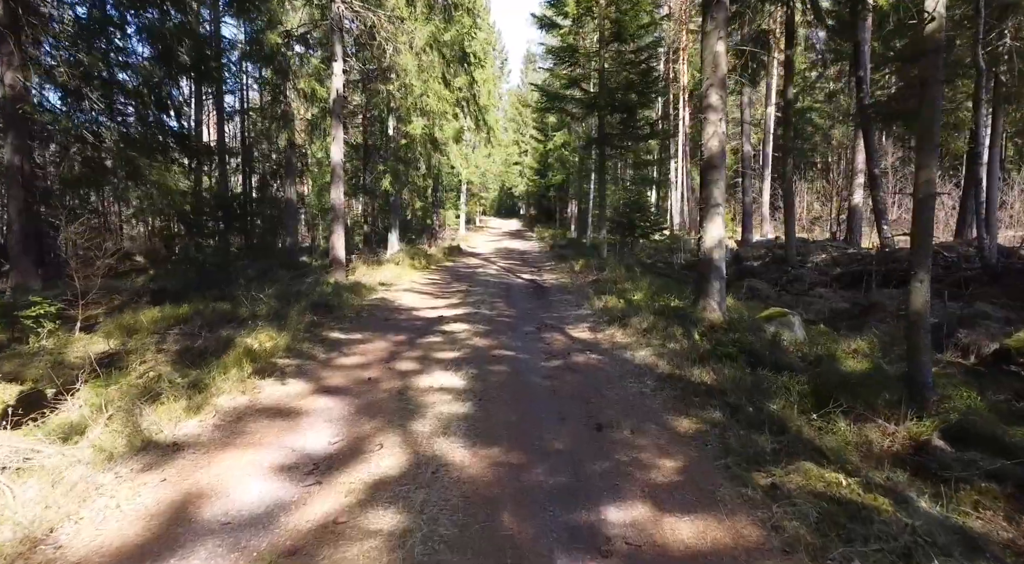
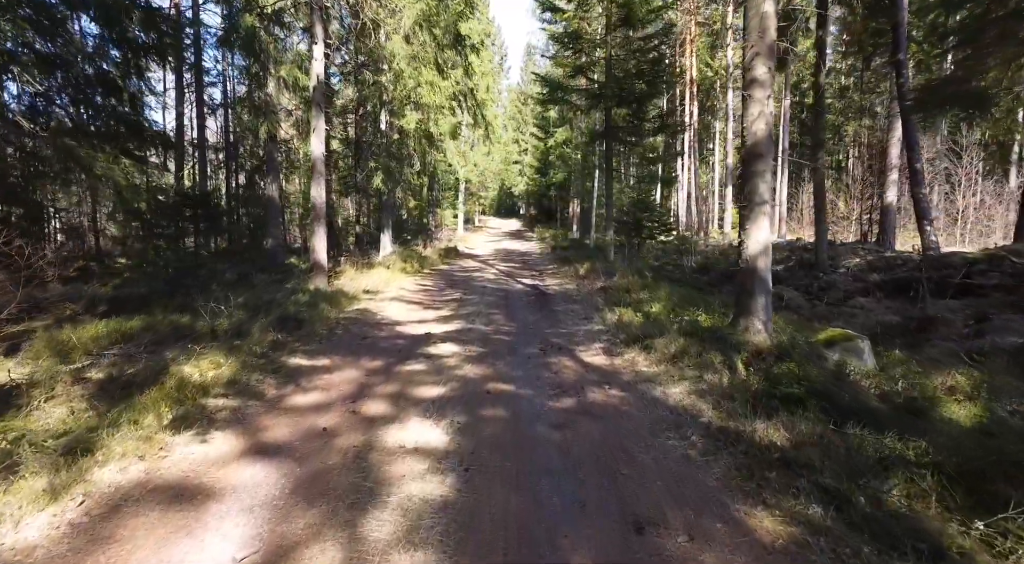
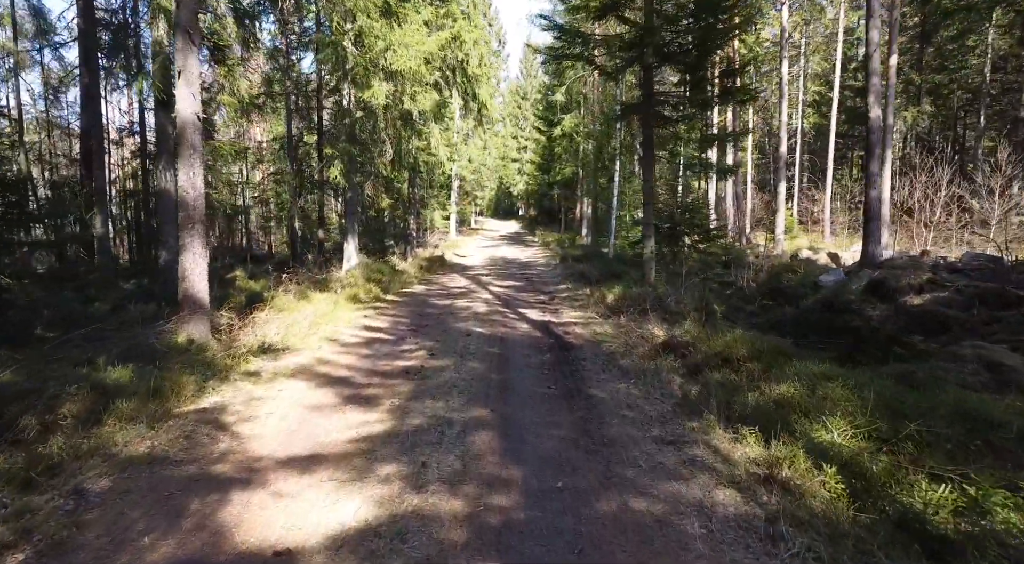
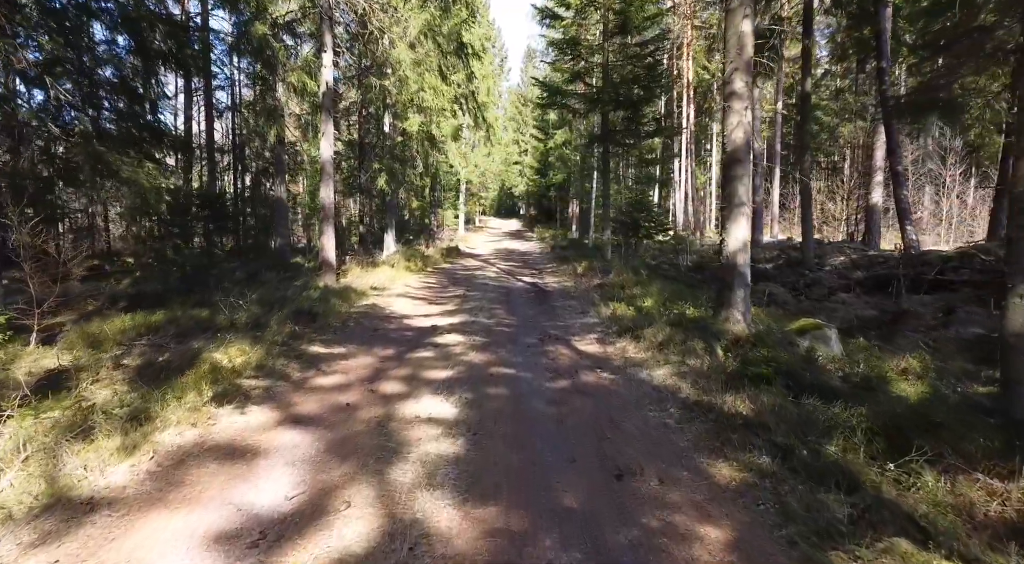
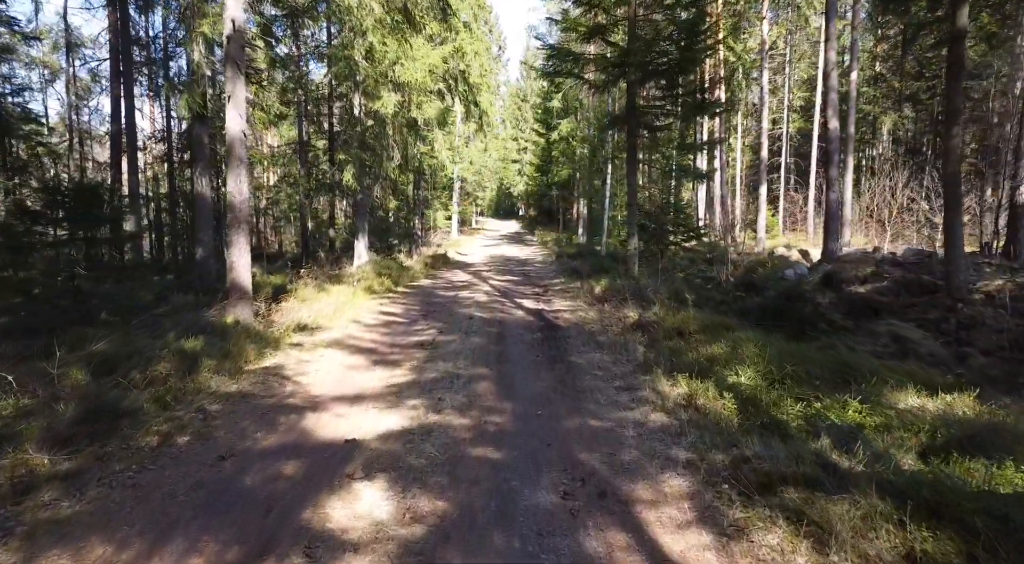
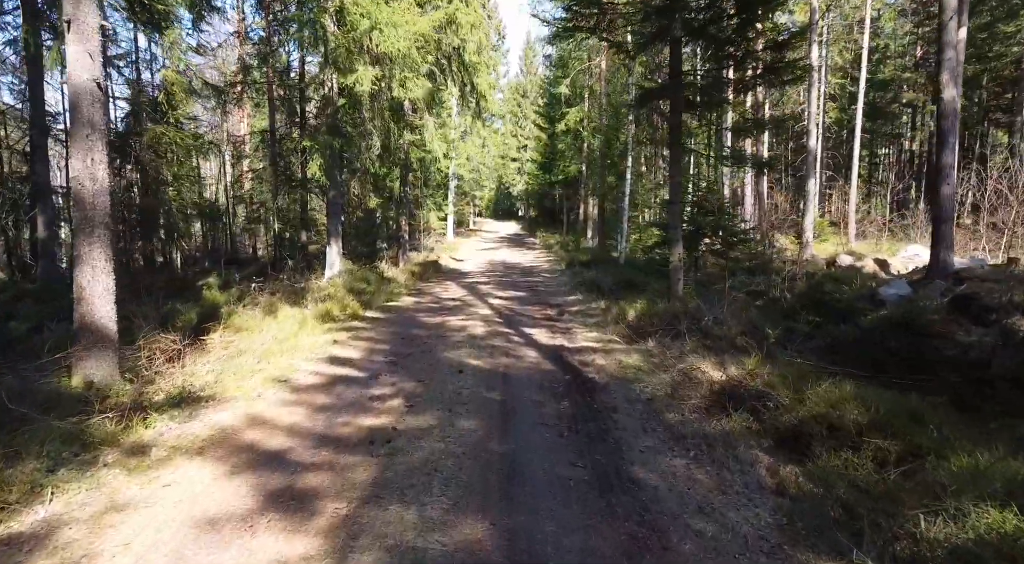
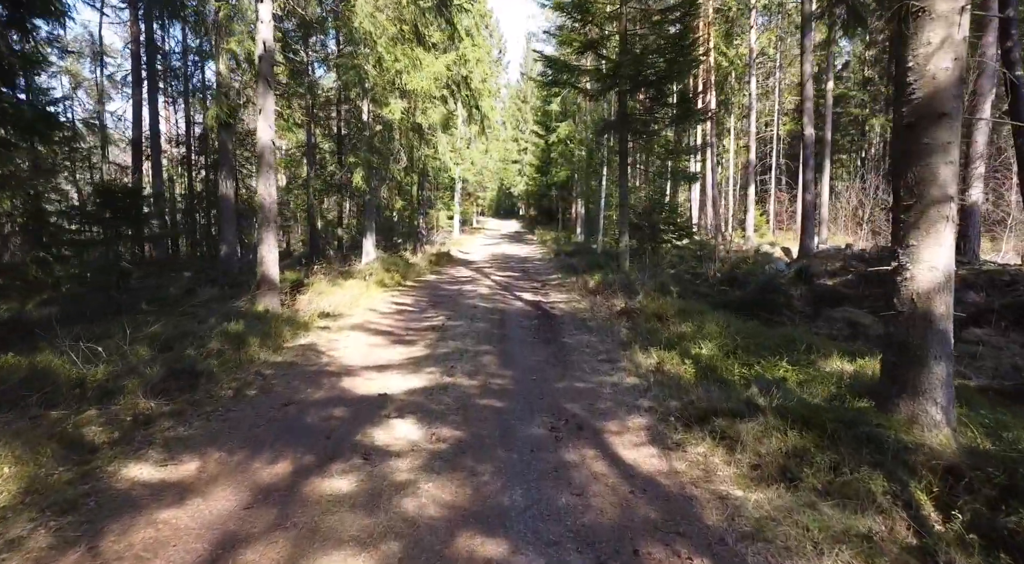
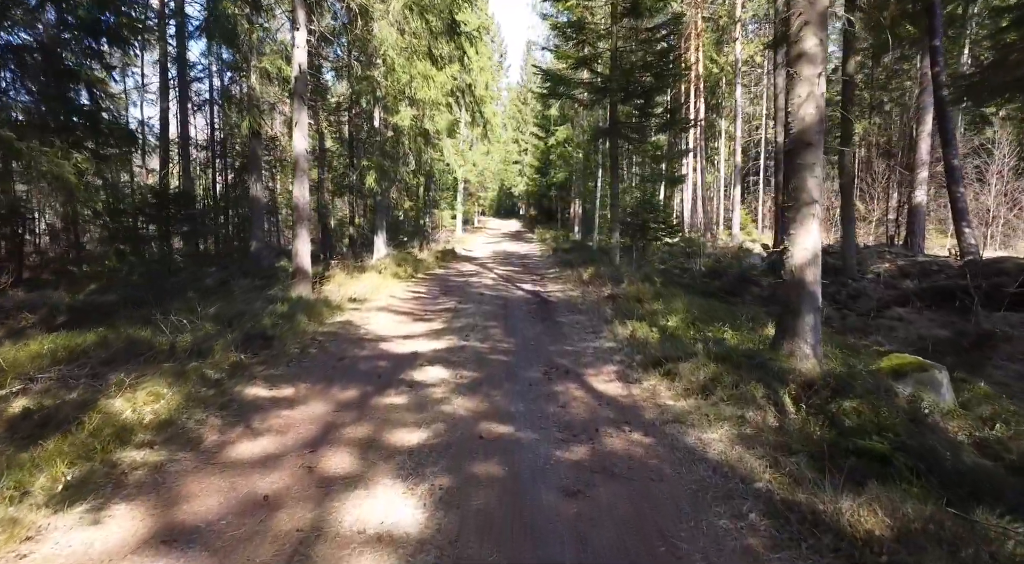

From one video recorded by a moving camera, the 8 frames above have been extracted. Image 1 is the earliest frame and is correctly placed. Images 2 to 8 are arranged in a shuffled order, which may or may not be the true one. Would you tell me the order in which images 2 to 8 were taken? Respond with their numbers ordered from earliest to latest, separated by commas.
4, 2, 8, 7, 5, 3, 6
